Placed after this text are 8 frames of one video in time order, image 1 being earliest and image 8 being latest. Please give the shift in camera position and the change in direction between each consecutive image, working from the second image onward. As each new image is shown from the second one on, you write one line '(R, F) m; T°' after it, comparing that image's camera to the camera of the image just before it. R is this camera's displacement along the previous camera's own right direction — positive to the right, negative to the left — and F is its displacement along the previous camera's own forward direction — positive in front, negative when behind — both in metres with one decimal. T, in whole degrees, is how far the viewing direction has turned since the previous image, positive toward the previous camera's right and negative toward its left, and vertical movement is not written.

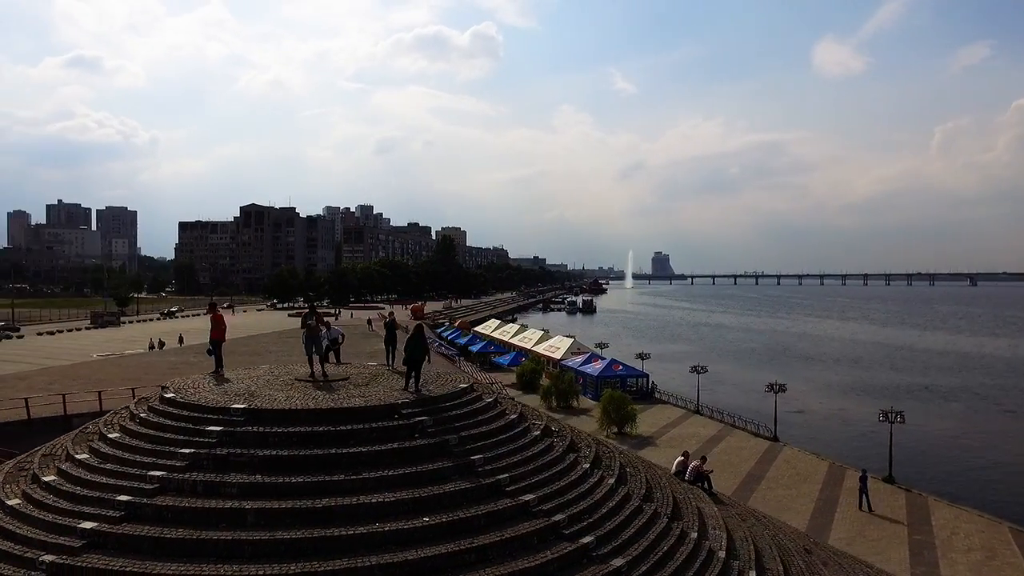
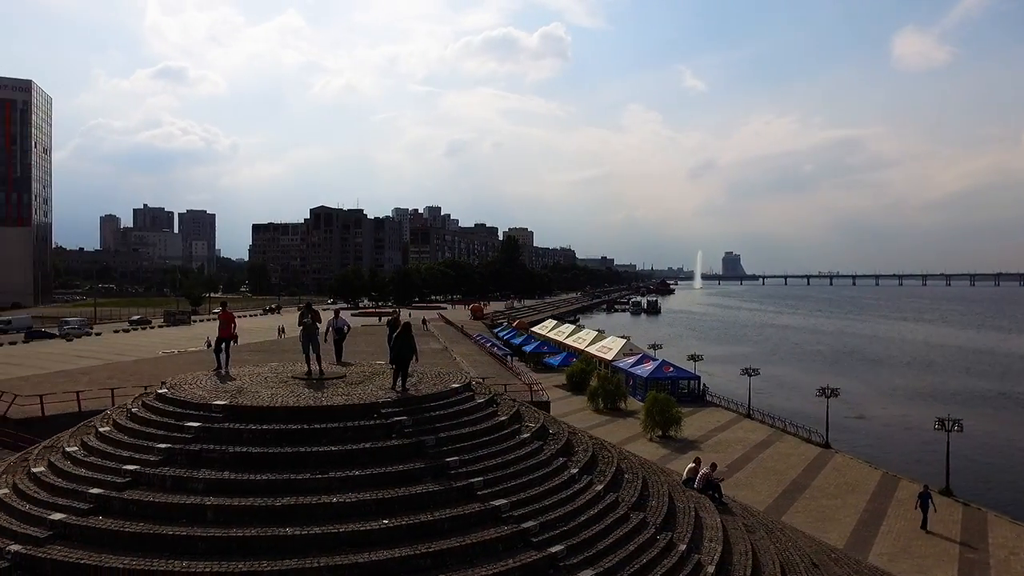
(+1.1, +0.4) m; -5°
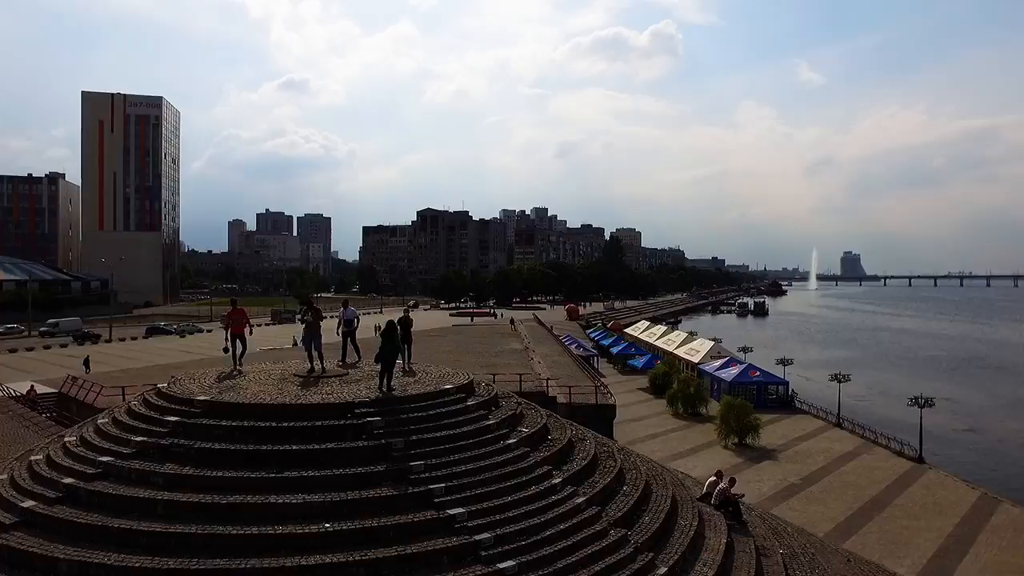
(+1.5, +0.6) m; -8°
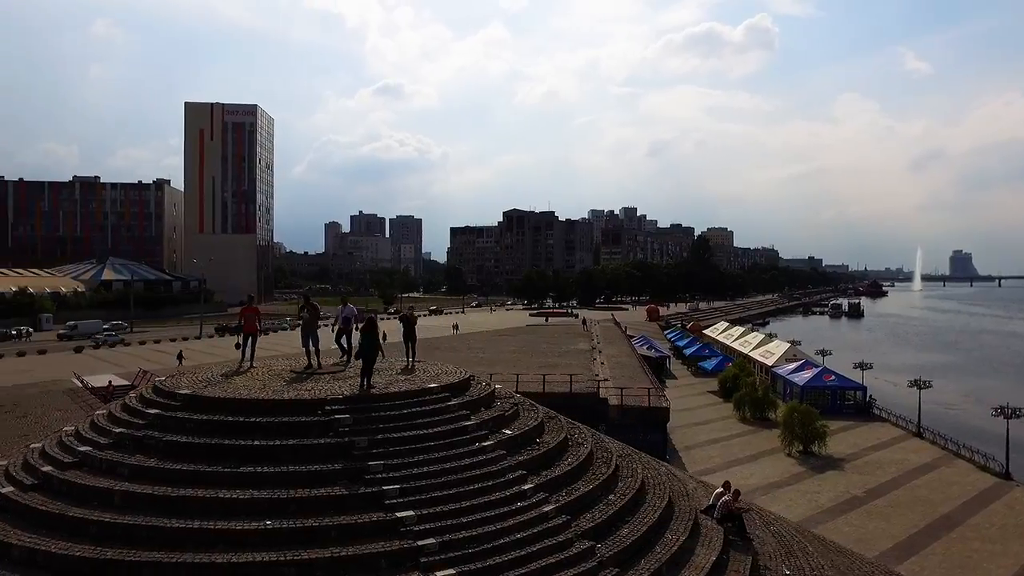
(+1.4, +0.5) m; -7°
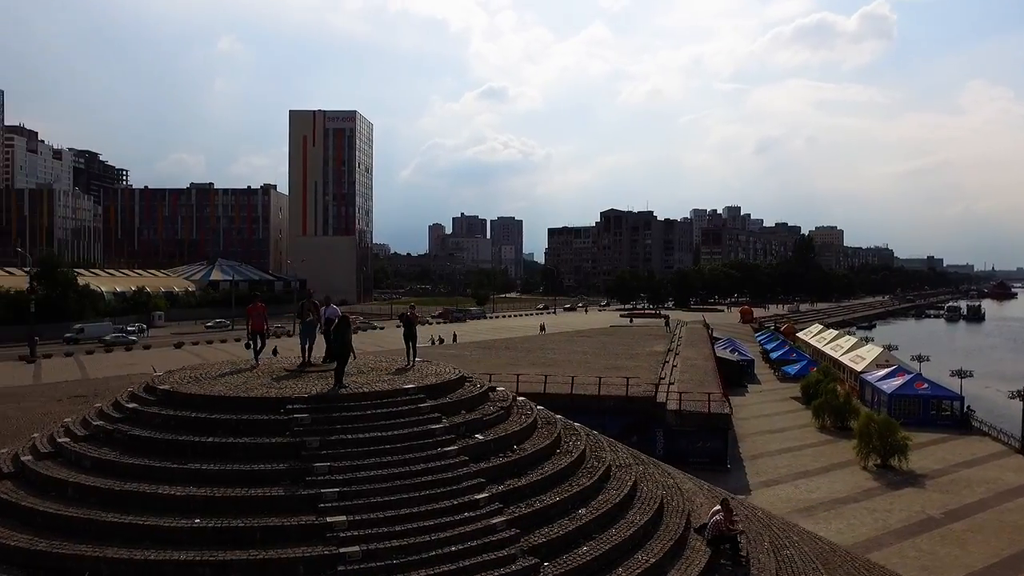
(+1.6, +0.6) m; -8°
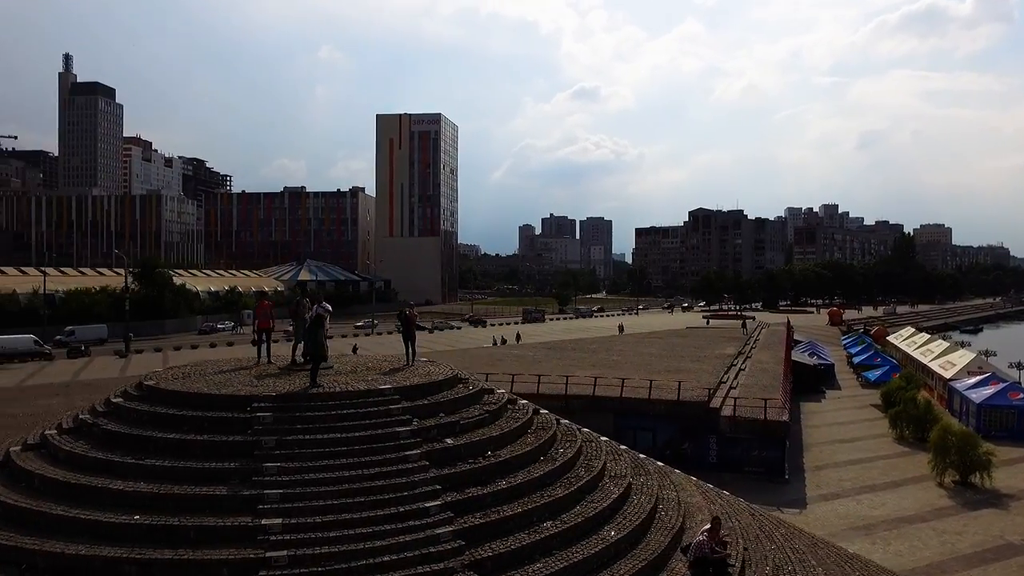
(+1.4, +0.5) m; -7°
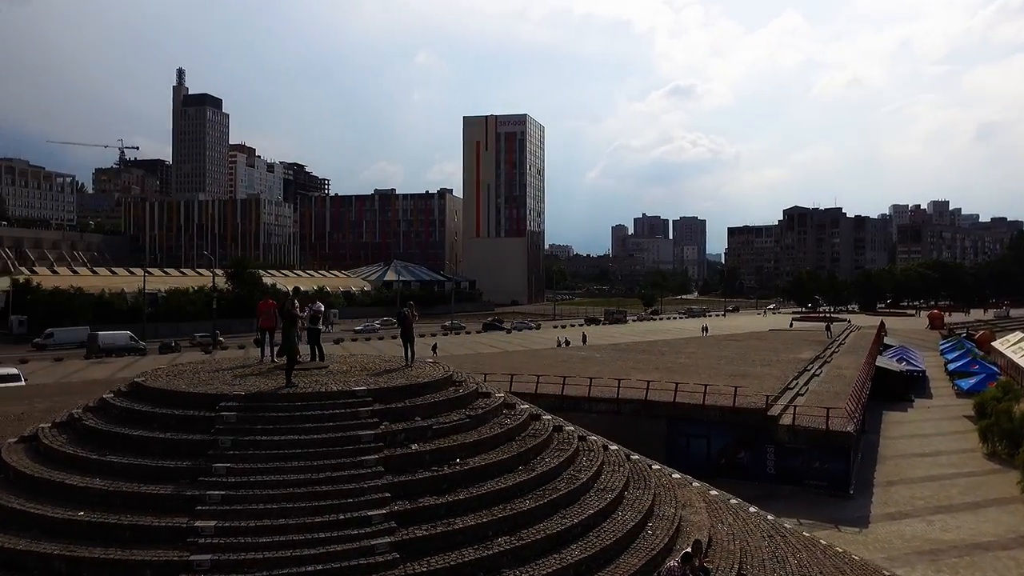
(+1.4, +0.6) m; -7°
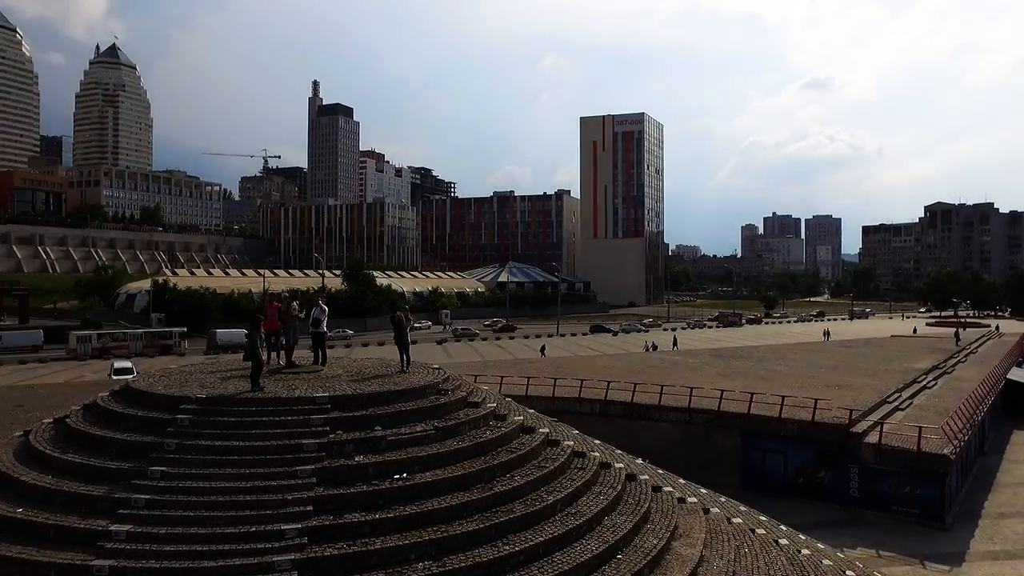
(+1.8, +0.8) m; -10°
